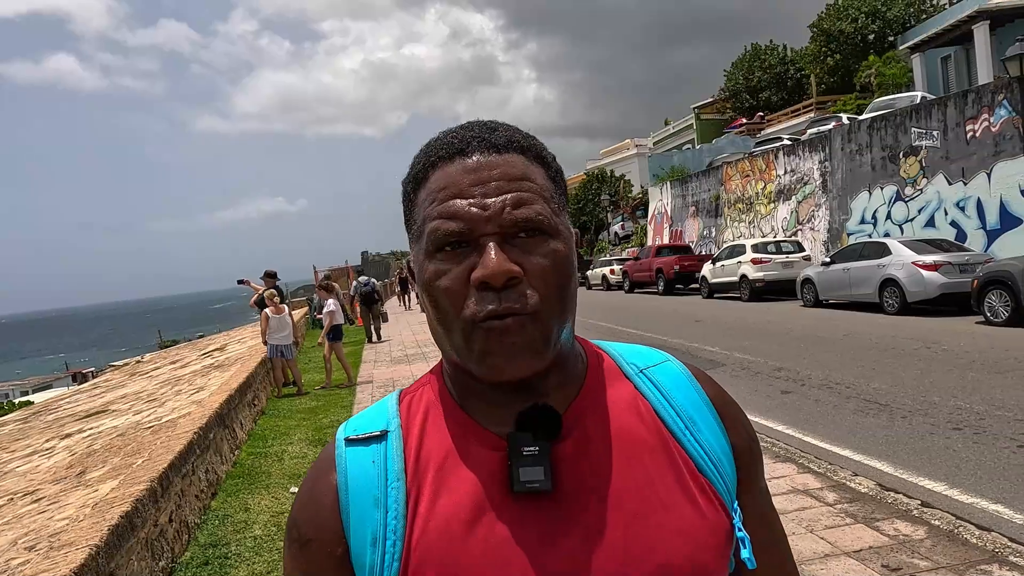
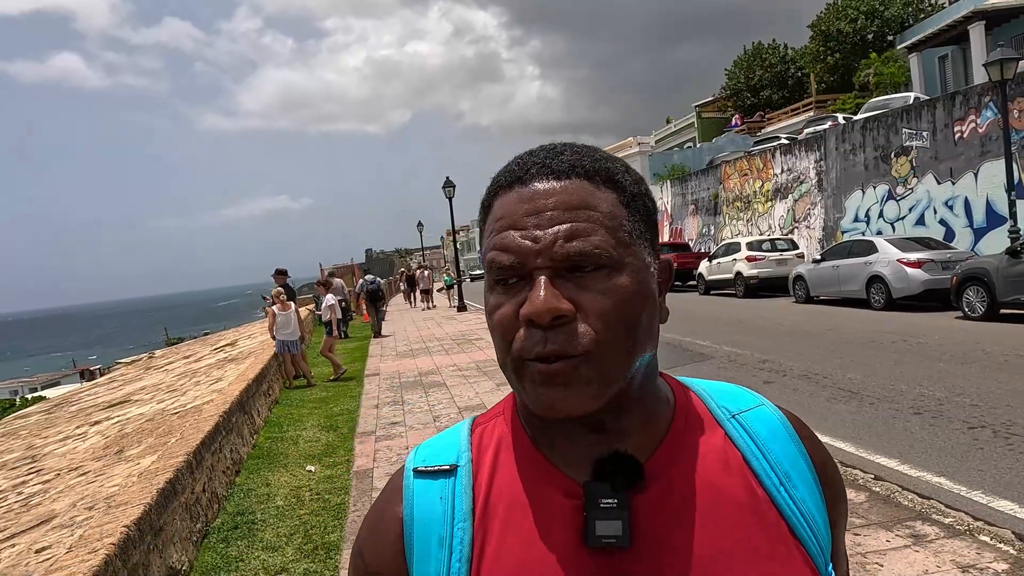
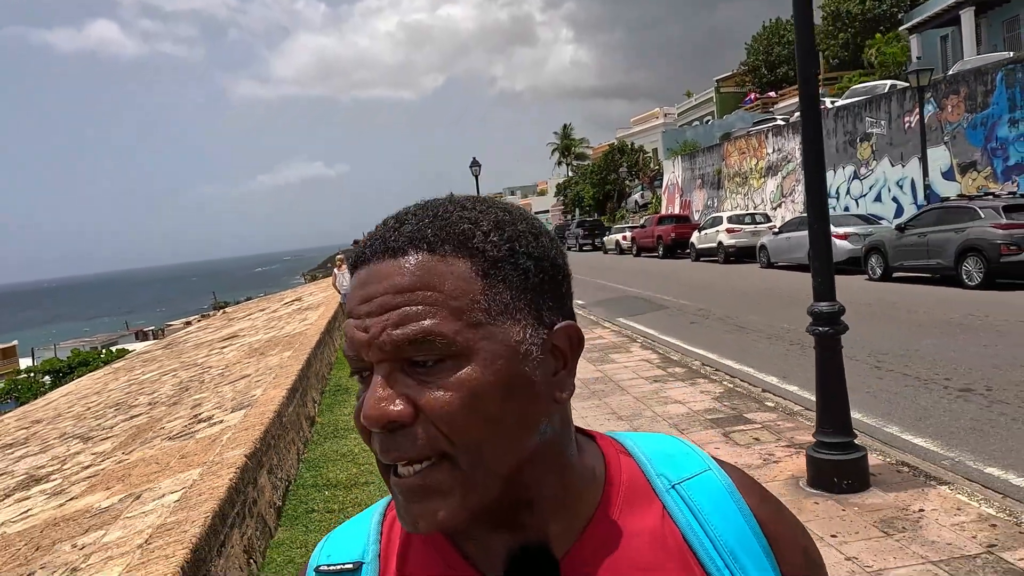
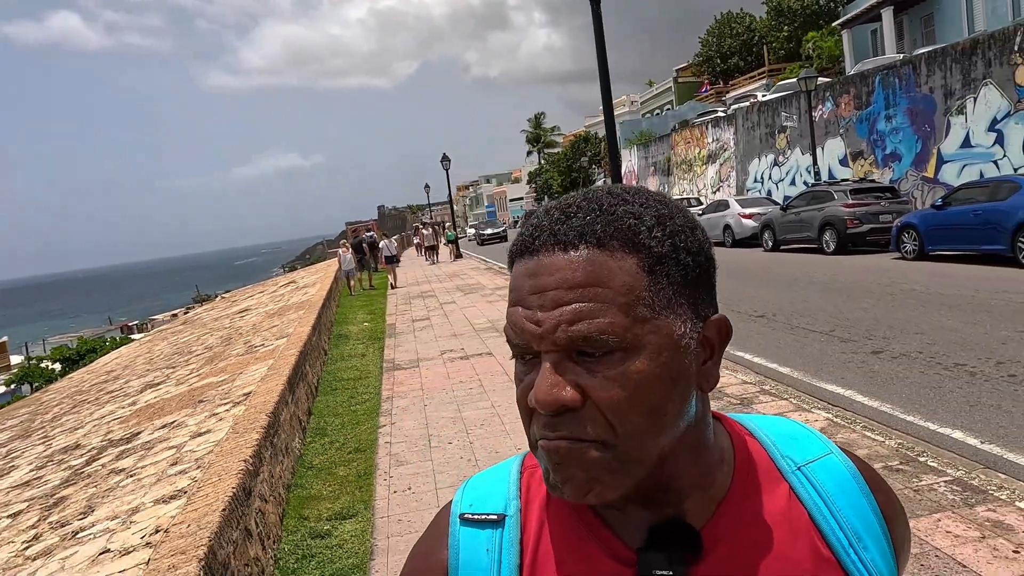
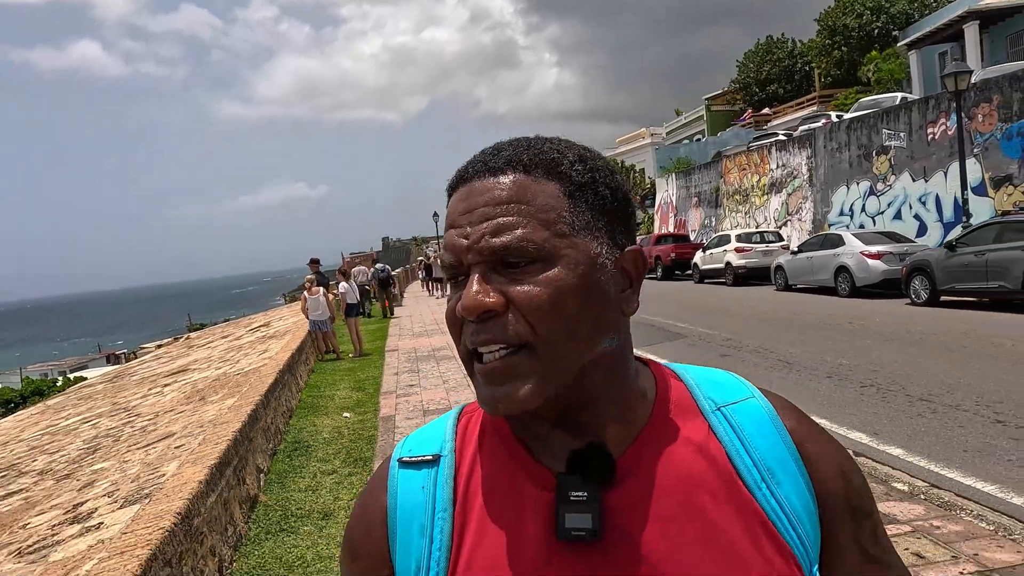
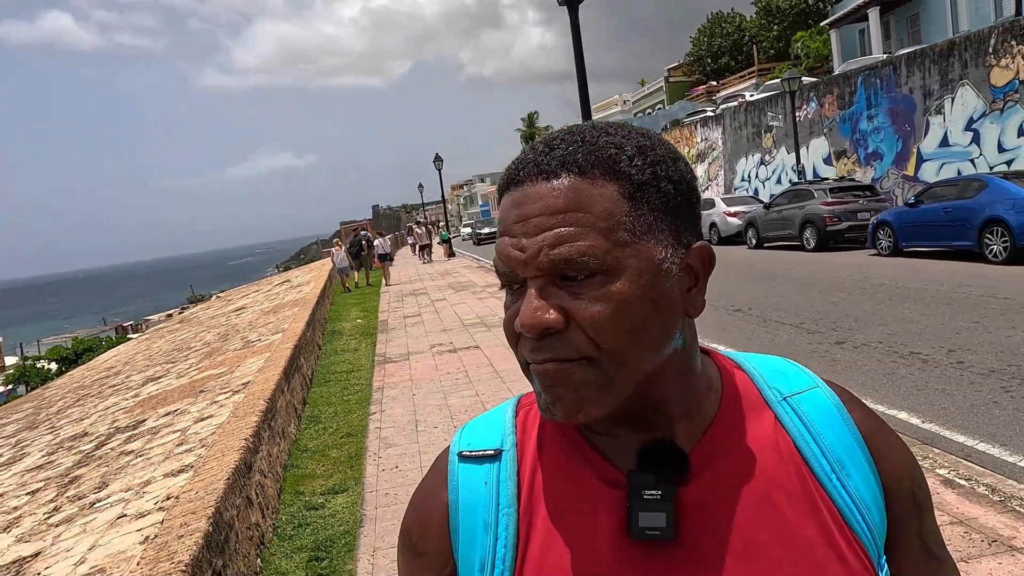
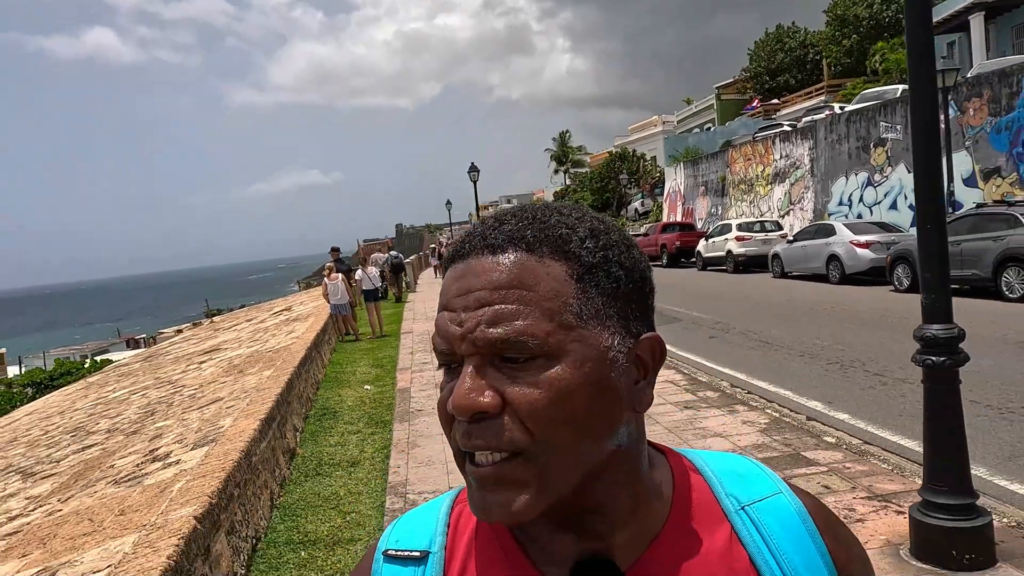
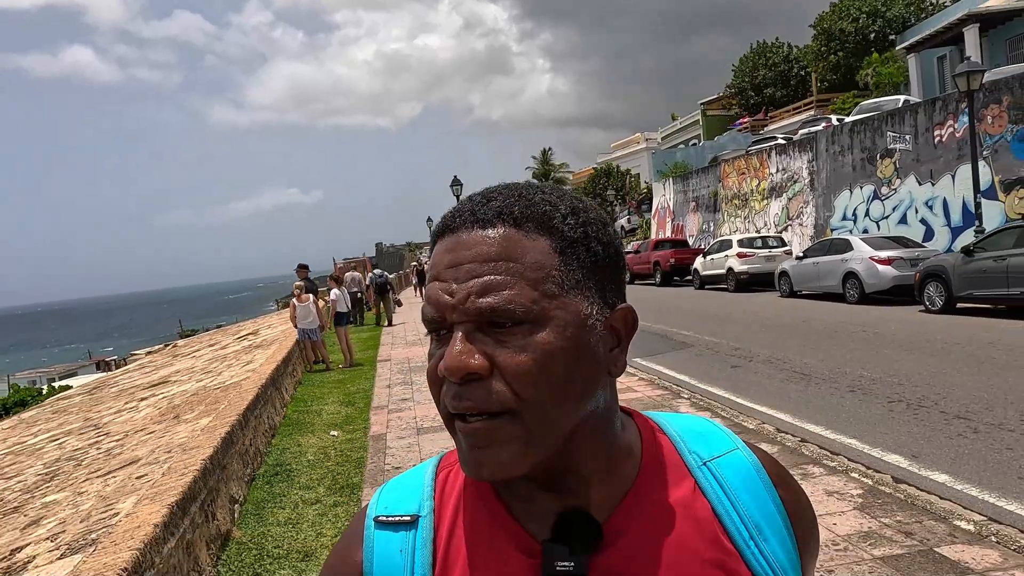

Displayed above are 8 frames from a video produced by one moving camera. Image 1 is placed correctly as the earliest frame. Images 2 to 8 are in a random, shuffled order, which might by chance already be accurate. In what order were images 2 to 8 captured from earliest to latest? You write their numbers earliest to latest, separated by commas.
2, 8, 5, 7, 3, 4, 6
